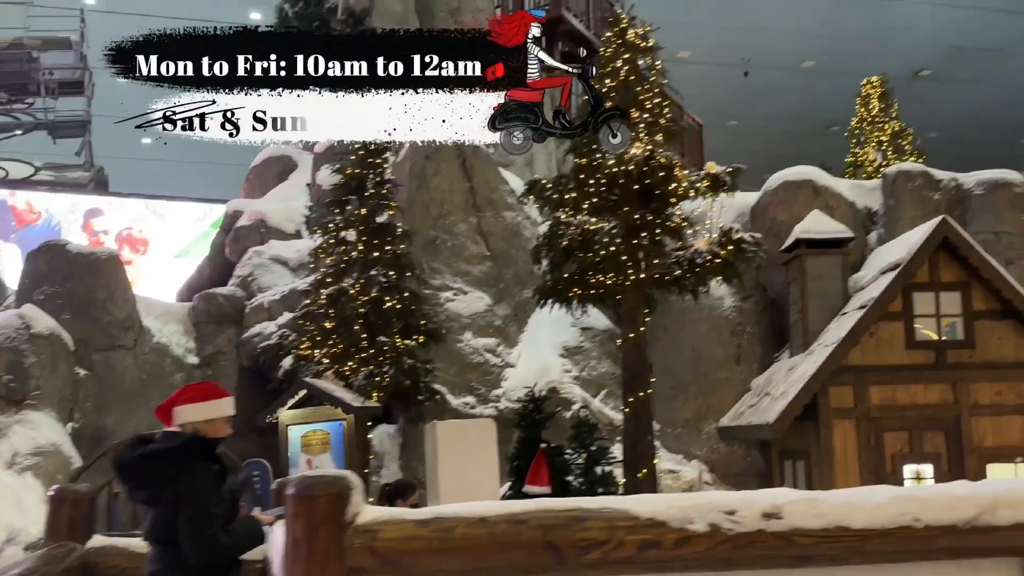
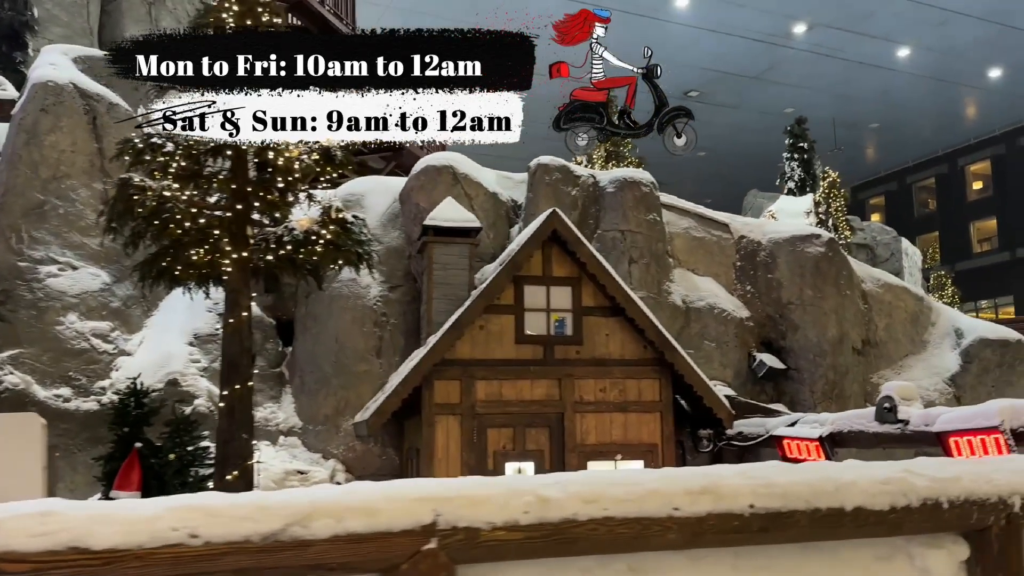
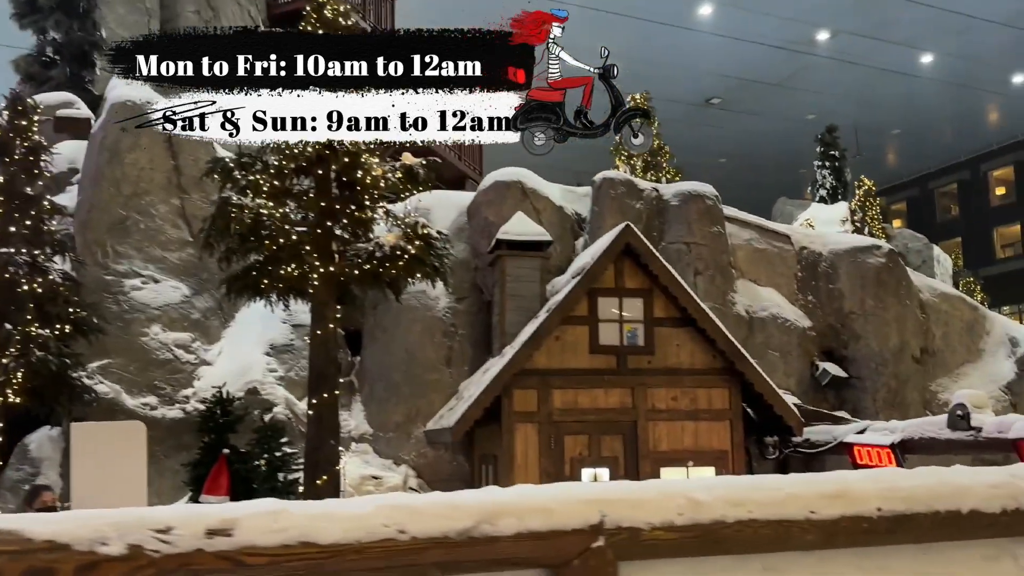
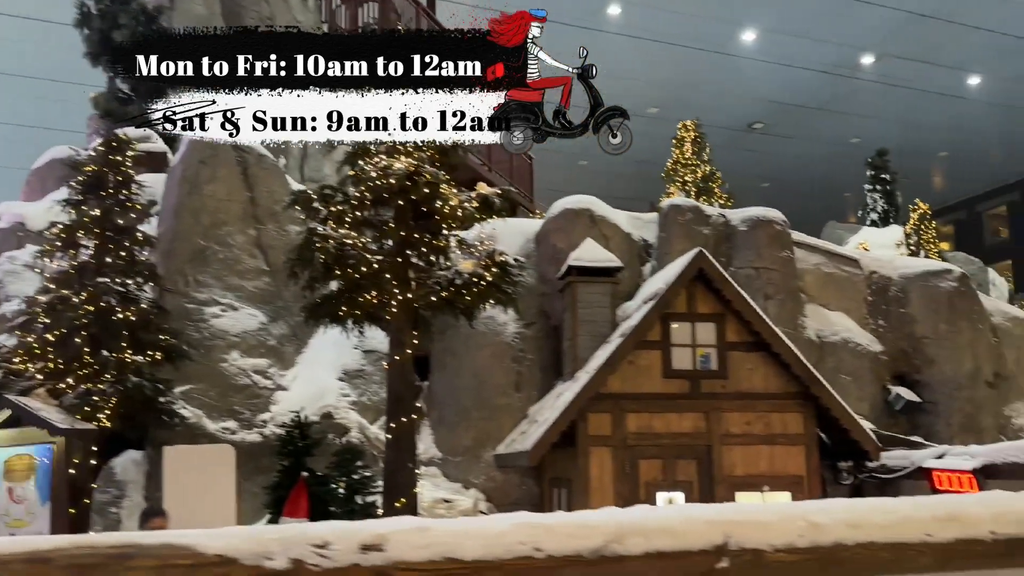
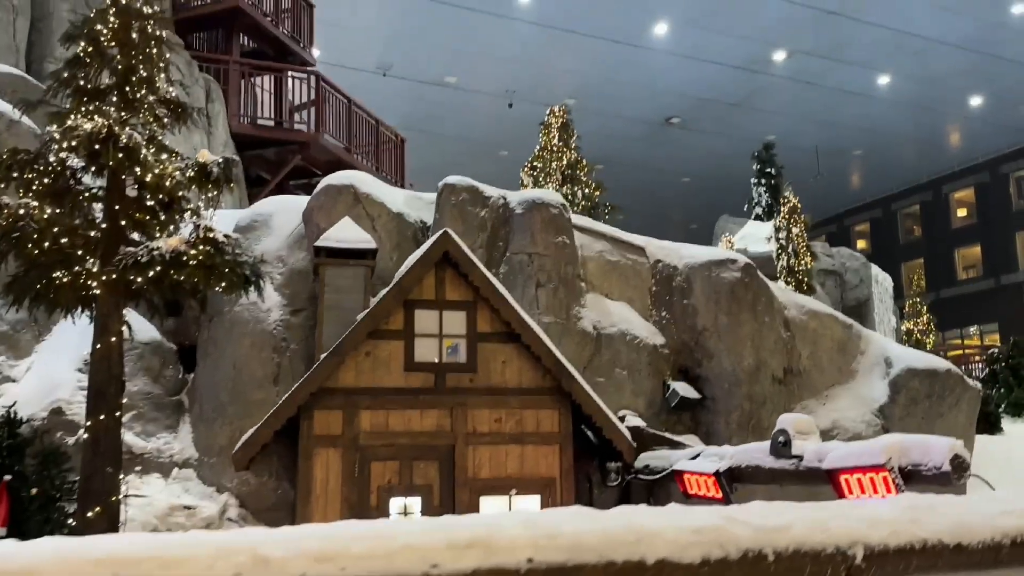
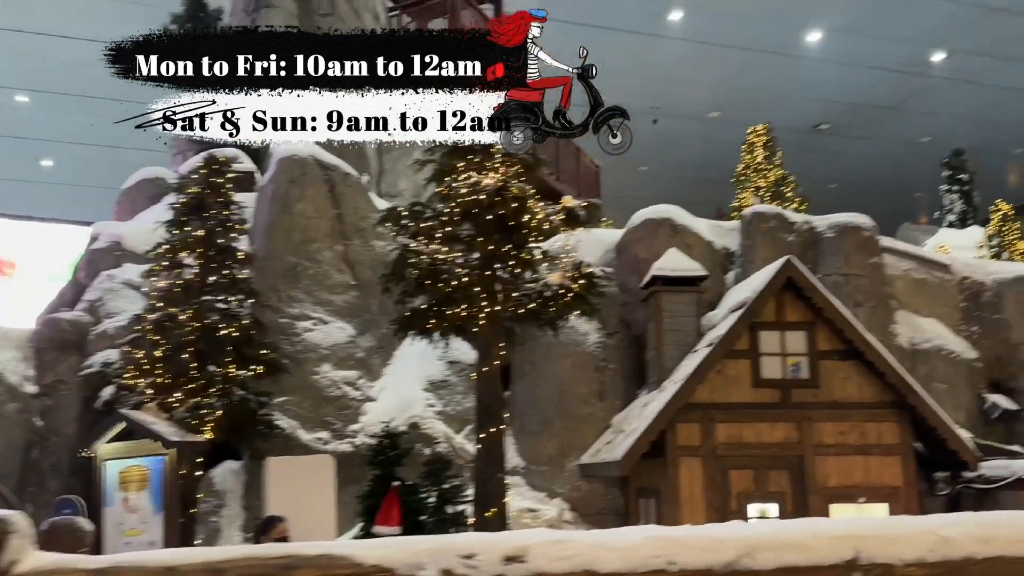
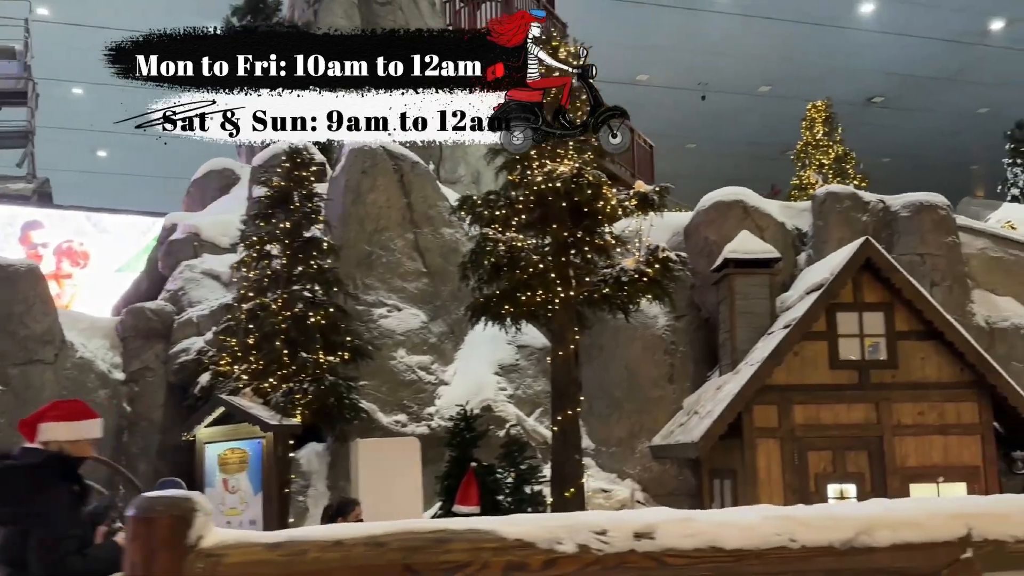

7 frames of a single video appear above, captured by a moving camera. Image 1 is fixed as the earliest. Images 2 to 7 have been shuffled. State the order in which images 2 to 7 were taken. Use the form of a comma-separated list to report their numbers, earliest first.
7, 6, 4, 3, 2, 5
